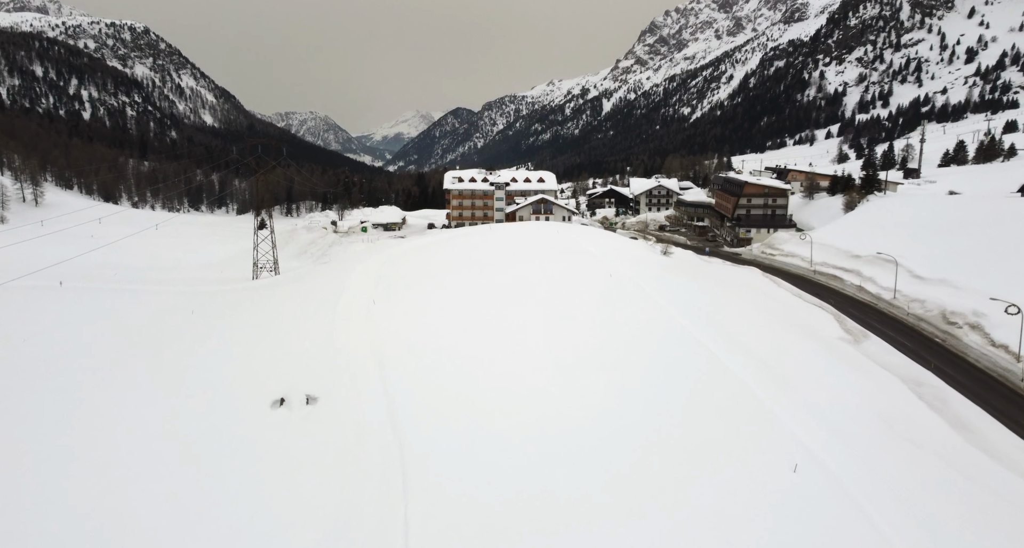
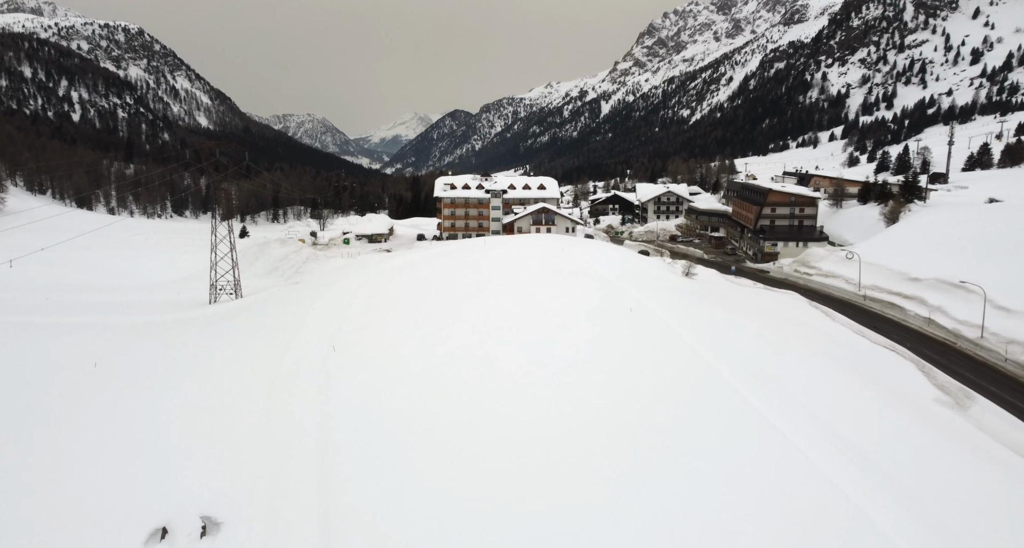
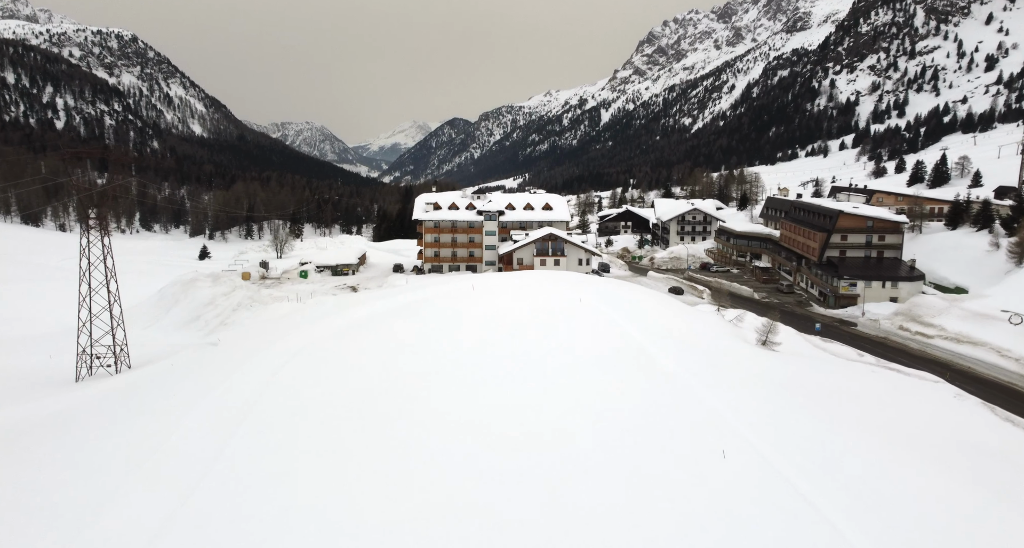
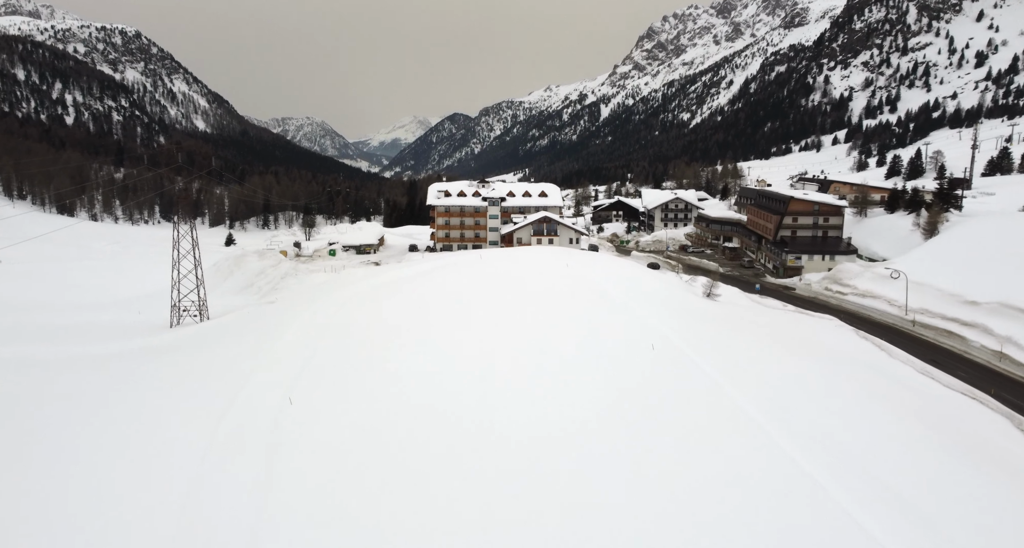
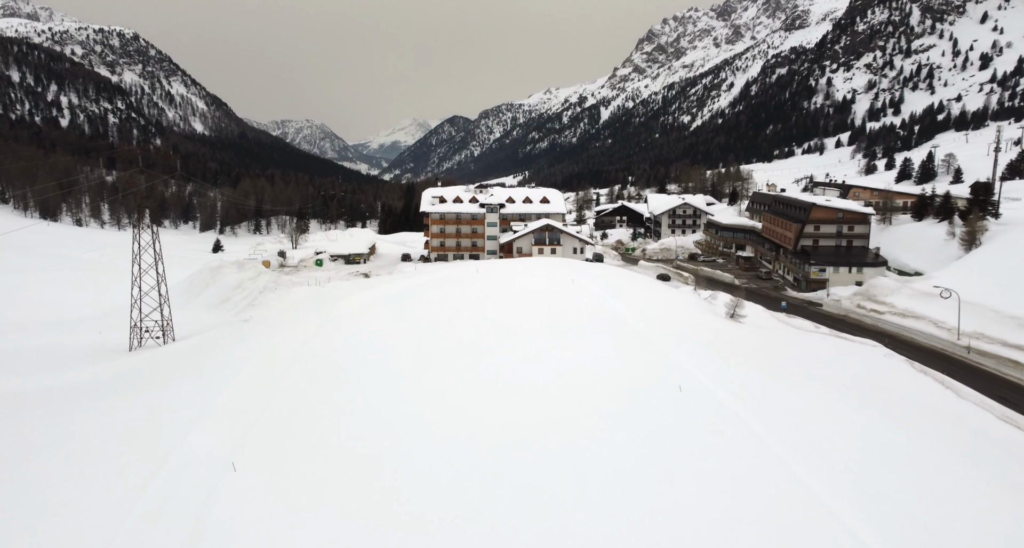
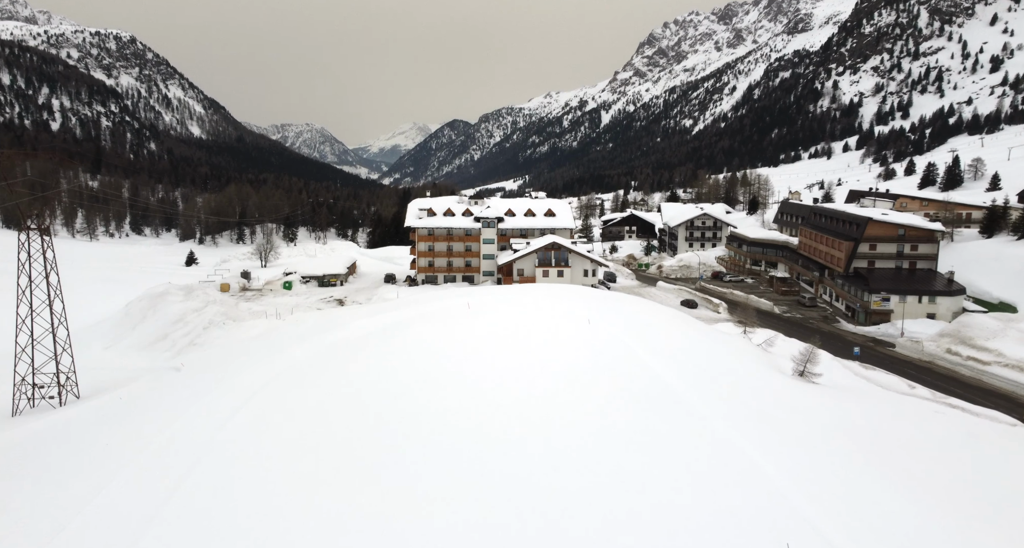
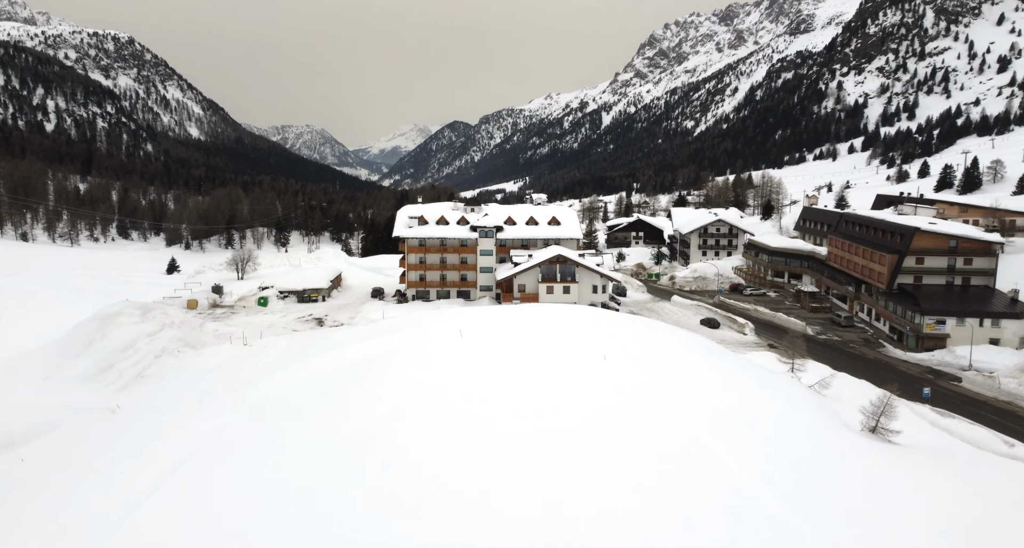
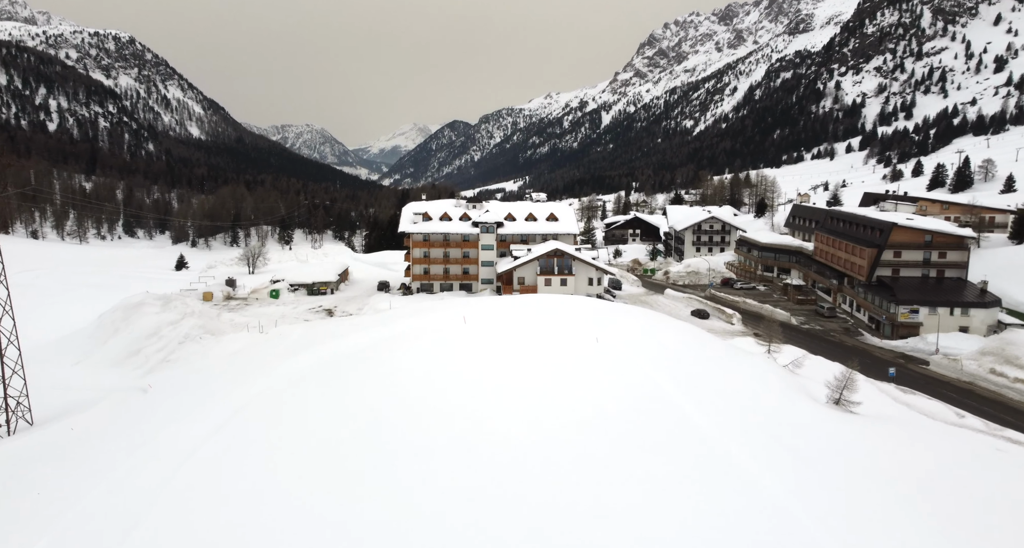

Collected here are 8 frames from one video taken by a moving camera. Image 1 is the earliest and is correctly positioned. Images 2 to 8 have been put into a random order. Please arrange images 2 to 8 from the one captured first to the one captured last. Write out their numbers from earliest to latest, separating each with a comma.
2, 4, 5, 3, 6, 8, 7
